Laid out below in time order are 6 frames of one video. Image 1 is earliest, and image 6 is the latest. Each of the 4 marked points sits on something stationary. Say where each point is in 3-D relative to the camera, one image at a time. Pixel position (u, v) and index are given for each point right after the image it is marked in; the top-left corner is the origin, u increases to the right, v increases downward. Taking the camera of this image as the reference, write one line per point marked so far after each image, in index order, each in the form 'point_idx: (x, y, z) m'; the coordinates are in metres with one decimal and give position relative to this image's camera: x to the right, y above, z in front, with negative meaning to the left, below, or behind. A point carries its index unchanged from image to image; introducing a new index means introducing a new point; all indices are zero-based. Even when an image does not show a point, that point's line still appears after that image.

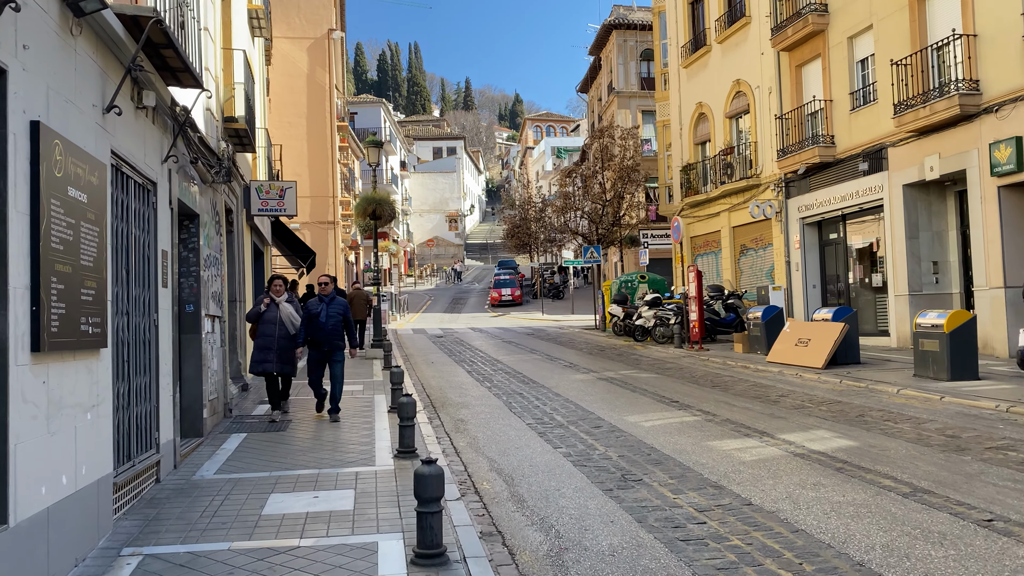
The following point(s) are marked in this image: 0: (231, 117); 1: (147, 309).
0: (-4.2, +2.5, +12.3) m
1: (-3.1, -0.2, +7.1) m
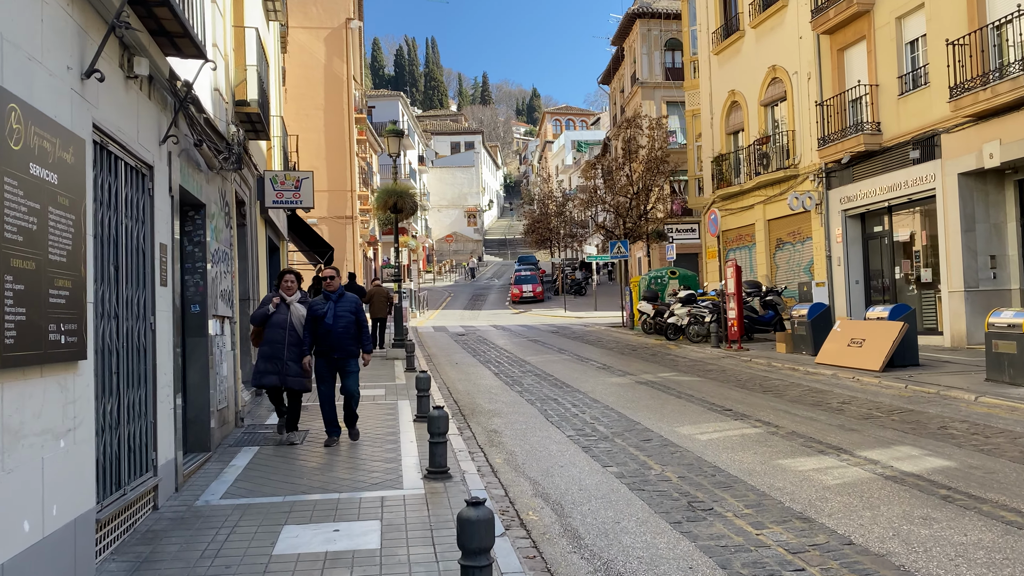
0: (-3.7, +2.6, +11.4) m
1: (-2.8, -0.2, +6.2) m
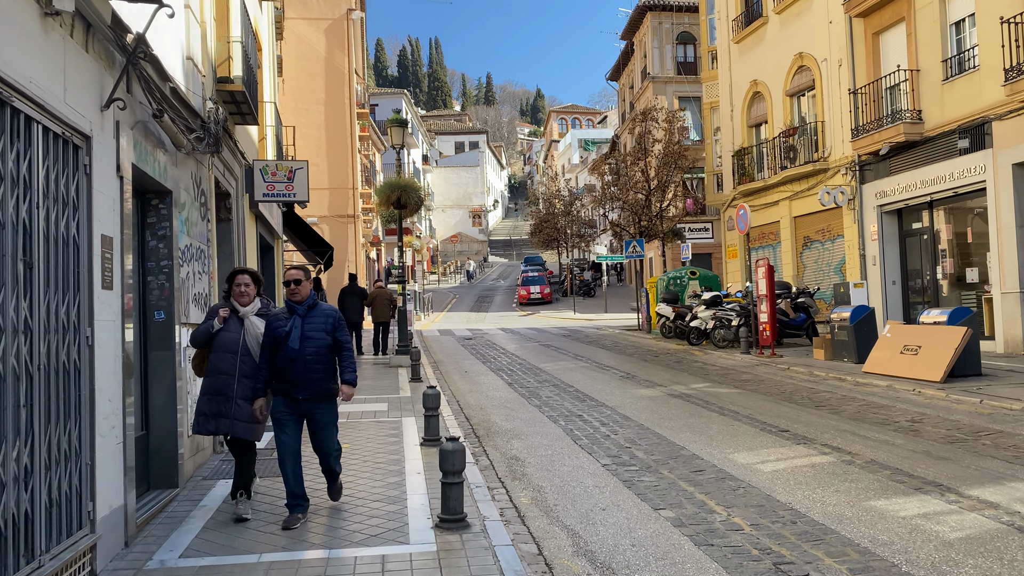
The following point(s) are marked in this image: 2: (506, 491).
0: (-3.5, +2.5, +10.0) m
1: (-2.5, -0.2, +4.8) m
2: (-0.1, -1.7, +6.8) m
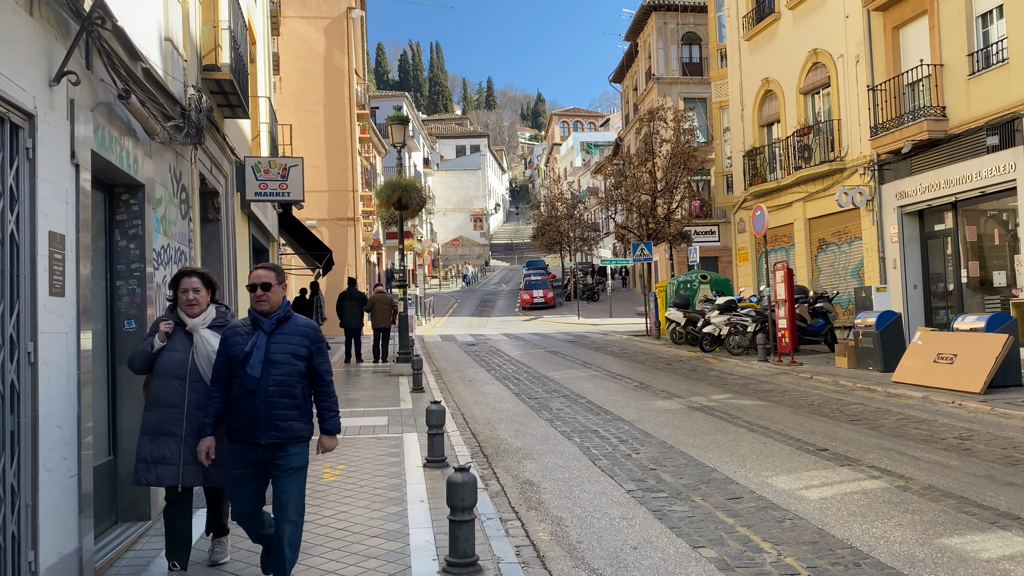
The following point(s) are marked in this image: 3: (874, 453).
0: (-3.3, +2.5, +9.3) m
1: (-2.4, -0.2, +4.0) m
2: (+0.1, -1.7, +6.0) m
3: (+3.5, -1.6, +7.9) m
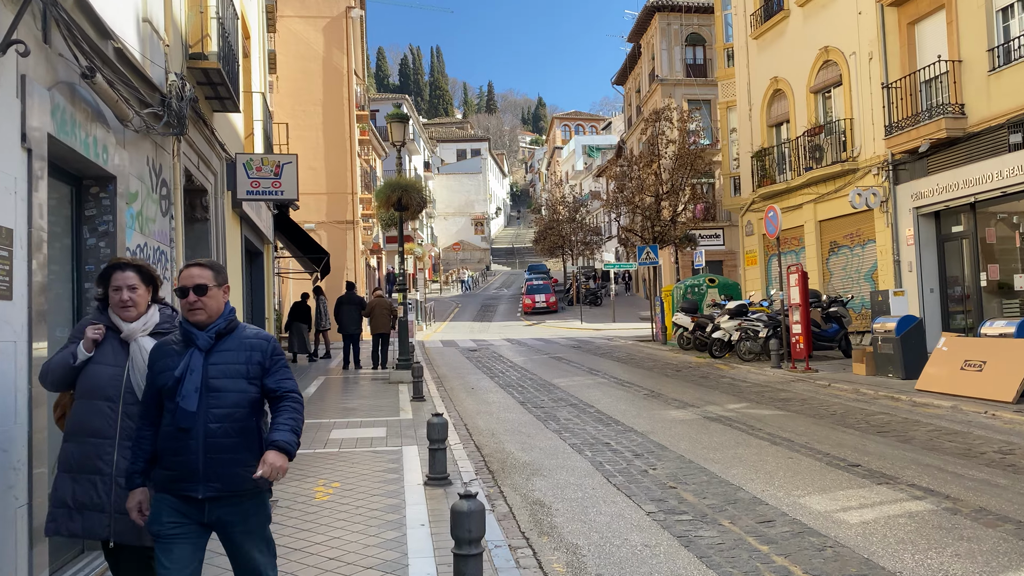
0: (-3.3, +2.5, +8.7) m
1: (-2.4, -0.2, +3.4) m
2: (+0.1, -1.7, +5.4) m
3: (+3.5, -1.6, +7.3) m
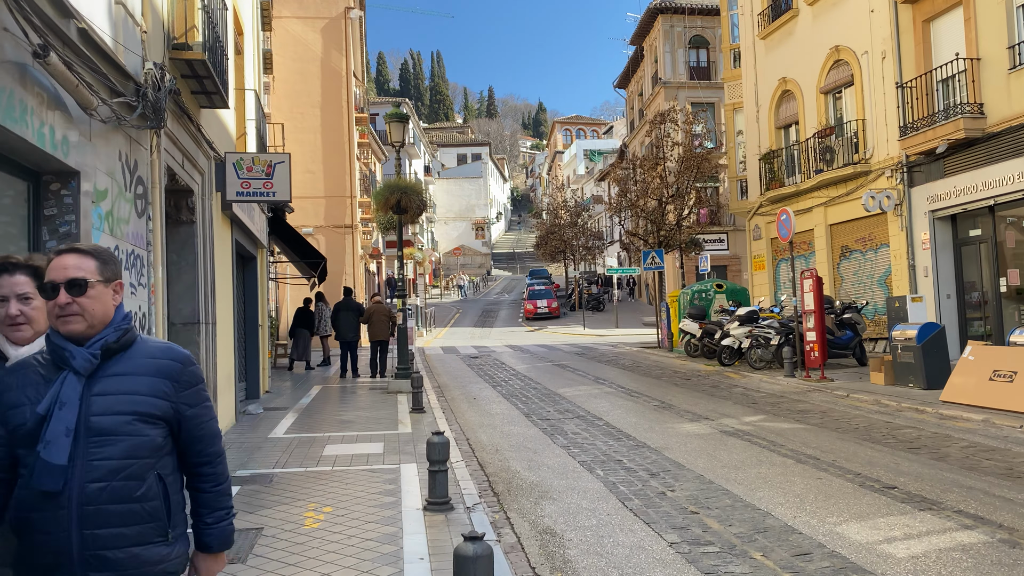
0: (-3.2, +2.4, +8.1) m
1: (-2.3, -0.3, +2.8) m
2: (+0.2, -1.8, +4.8) m
3: (+3.6, -1.7, +6.7) m
